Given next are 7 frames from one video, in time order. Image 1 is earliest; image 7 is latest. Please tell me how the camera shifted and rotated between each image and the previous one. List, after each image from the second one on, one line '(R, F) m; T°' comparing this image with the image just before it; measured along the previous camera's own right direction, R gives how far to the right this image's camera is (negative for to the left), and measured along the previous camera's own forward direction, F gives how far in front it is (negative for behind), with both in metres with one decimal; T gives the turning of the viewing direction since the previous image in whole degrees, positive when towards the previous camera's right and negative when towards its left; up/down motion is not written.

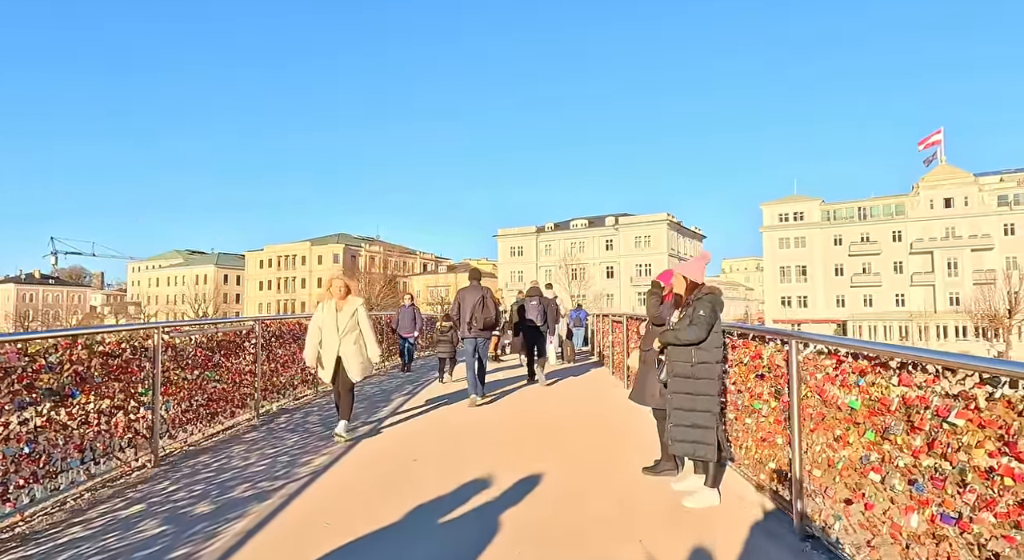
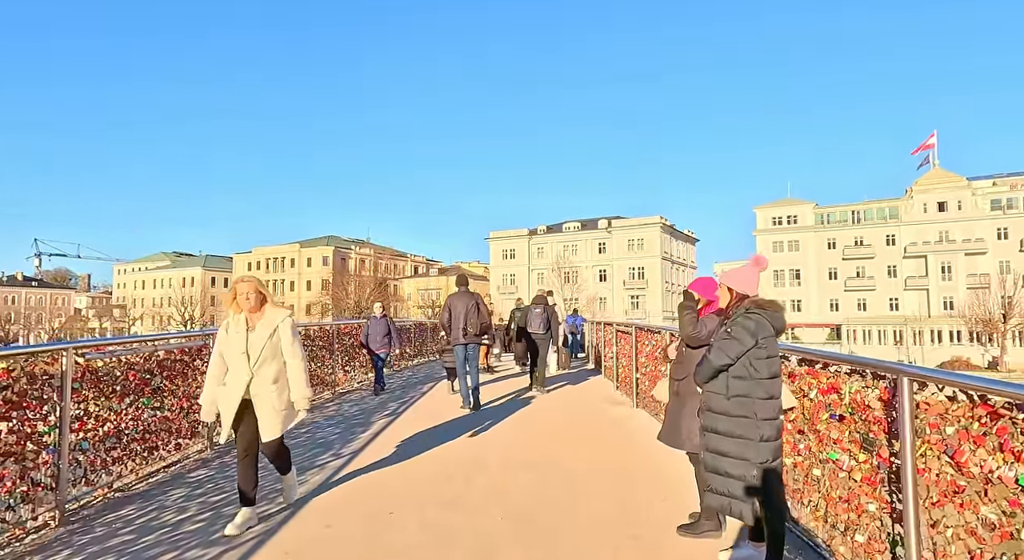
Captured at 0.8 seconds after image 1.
(-0.1, +0.9) m; +1°
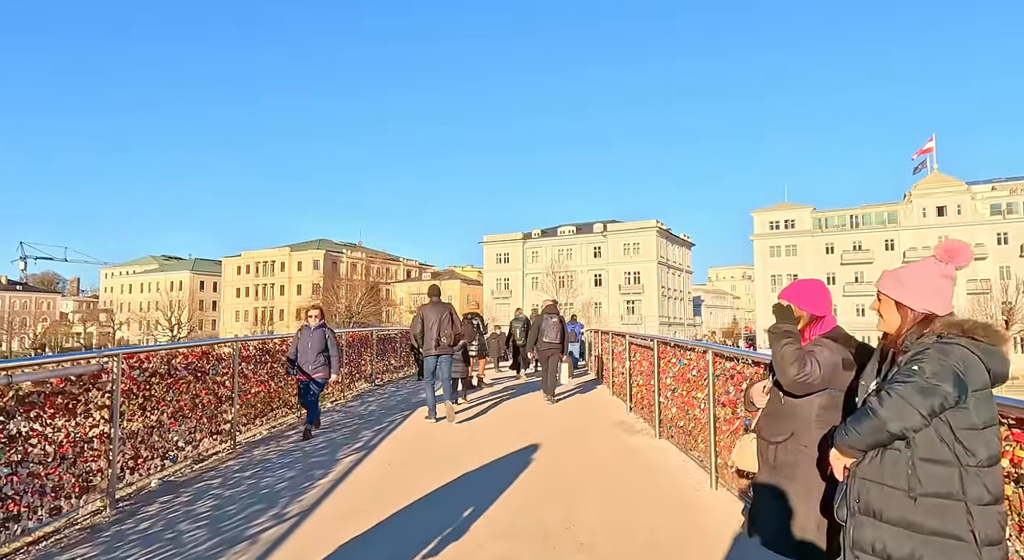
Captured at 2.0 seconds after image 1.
(-0.1, +1.3) m; +1°
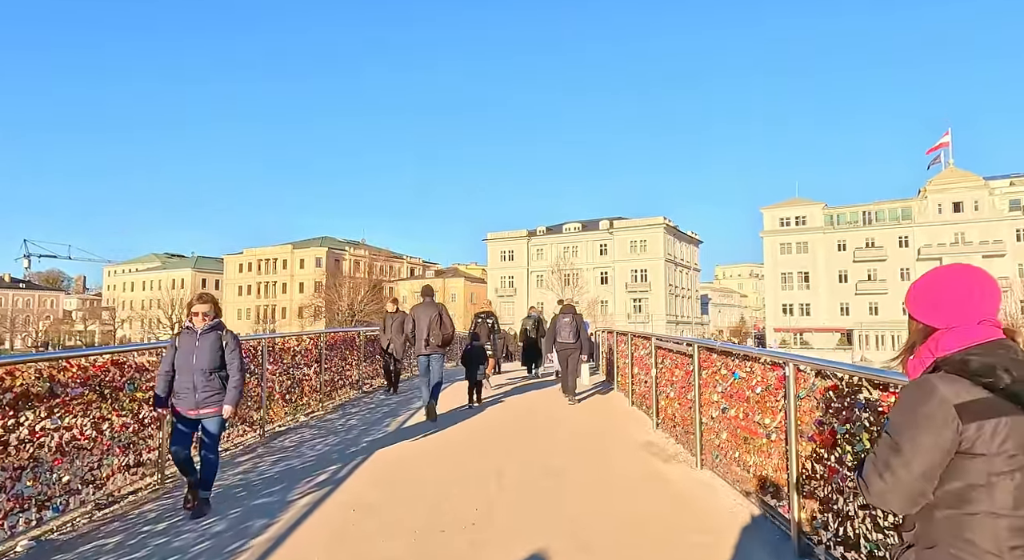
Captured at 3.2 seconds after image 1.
(0.0, +1.3) m; 0°
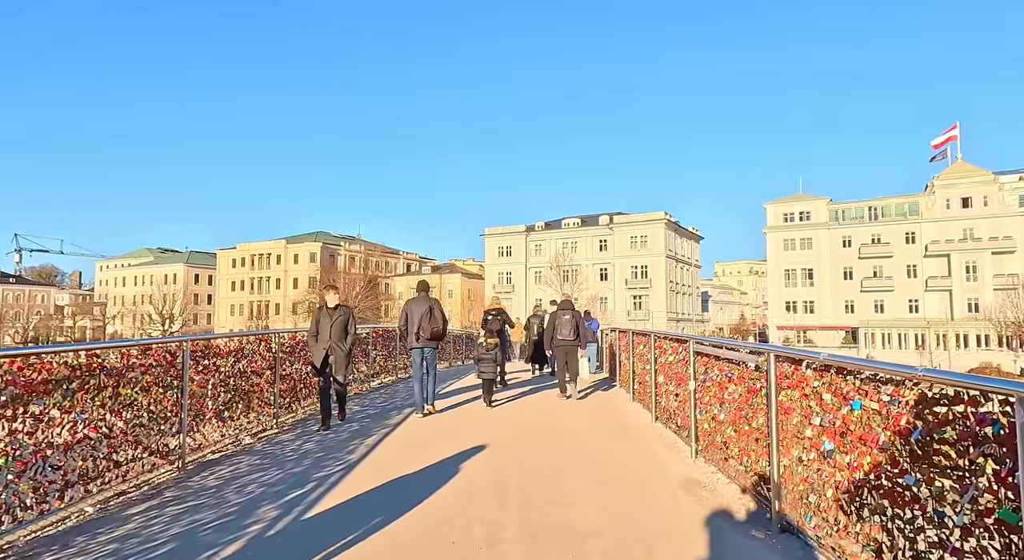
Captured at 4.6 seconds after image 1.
(0.0, +1.6) m; 0°
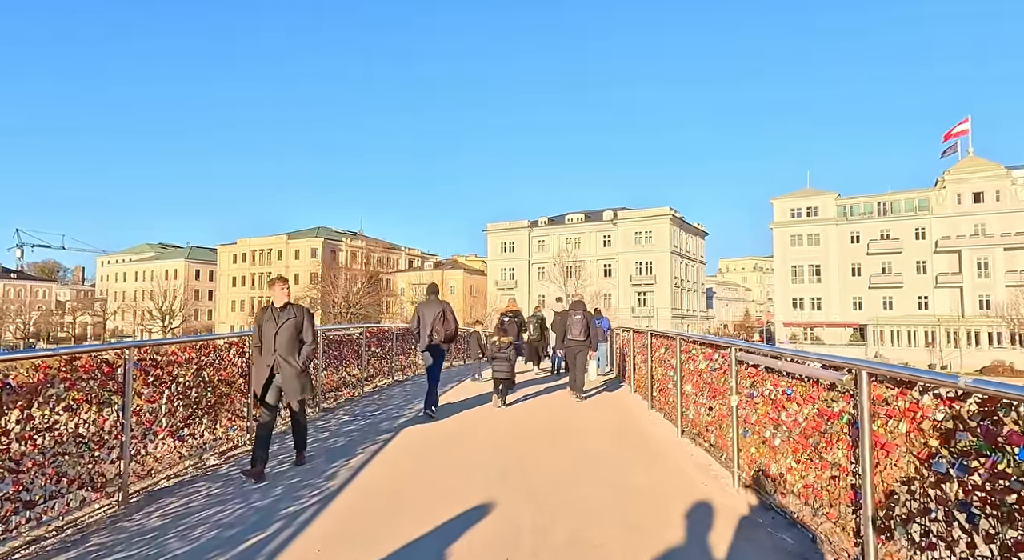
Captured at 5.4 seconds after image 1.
(-0.1, +0.9) m; 0°
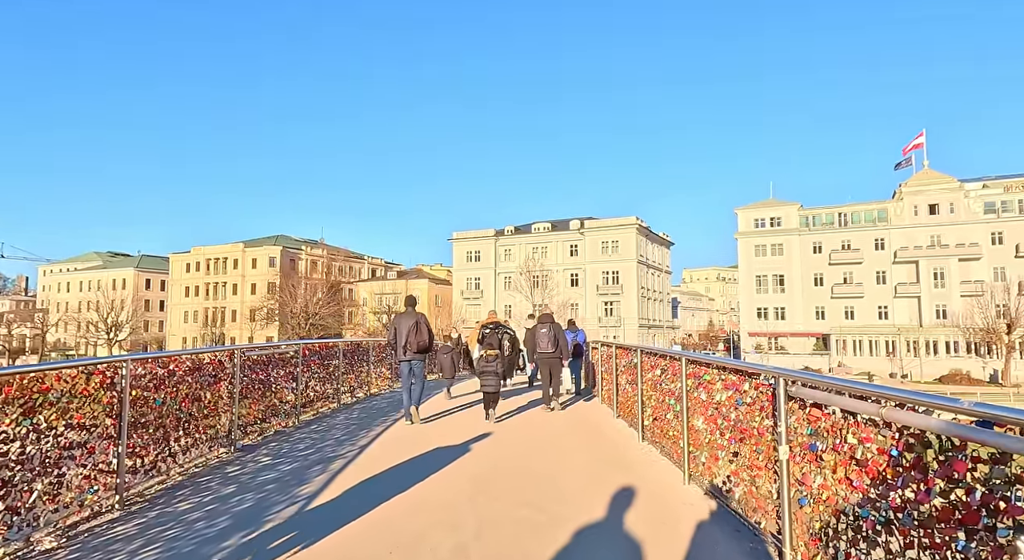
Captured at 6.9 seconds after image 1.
(0.0, +1.4) m; +3°
